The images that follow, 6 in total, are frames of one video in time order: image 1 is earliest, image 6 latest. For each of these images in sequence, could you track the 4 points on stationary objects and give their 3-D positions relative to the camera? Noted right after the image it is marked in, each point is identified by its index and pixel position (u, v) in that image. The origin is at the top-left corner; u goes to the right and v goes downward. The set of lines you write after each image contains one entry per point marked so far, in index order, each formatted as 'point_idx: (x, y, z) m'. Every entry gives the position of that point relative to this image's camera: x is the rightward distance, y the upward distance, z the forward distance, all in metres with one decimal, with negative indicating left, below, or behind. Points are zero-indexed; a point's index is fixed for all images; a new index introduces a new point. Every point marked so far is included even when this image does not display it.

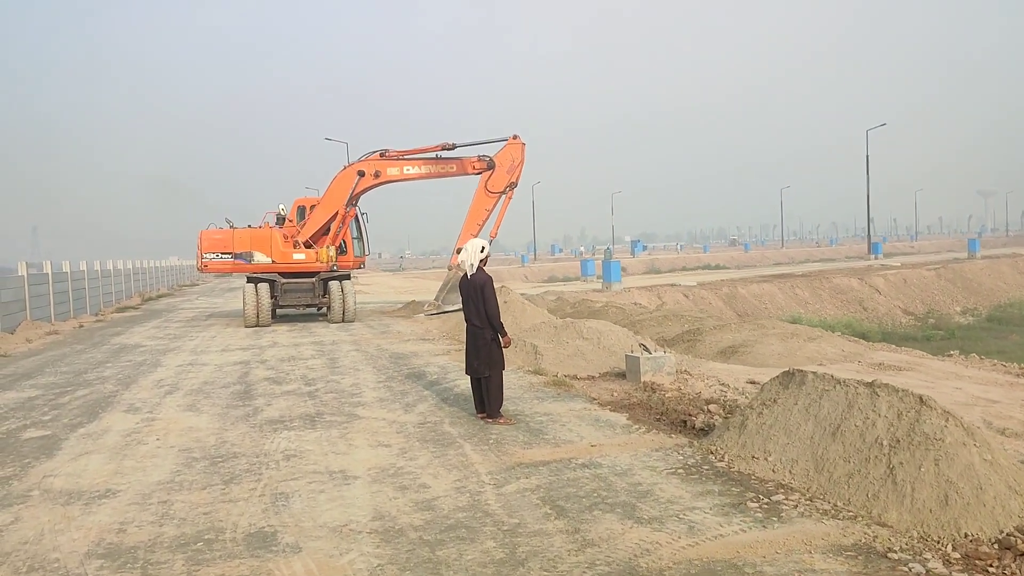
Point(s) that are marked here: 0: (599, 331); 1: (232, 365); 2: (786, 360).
0: (+1.3, -0.6, +11.7) m
1: (-4.3, -1.2, +12.5) m
2: (+3.8, -1.0, +11.4) m
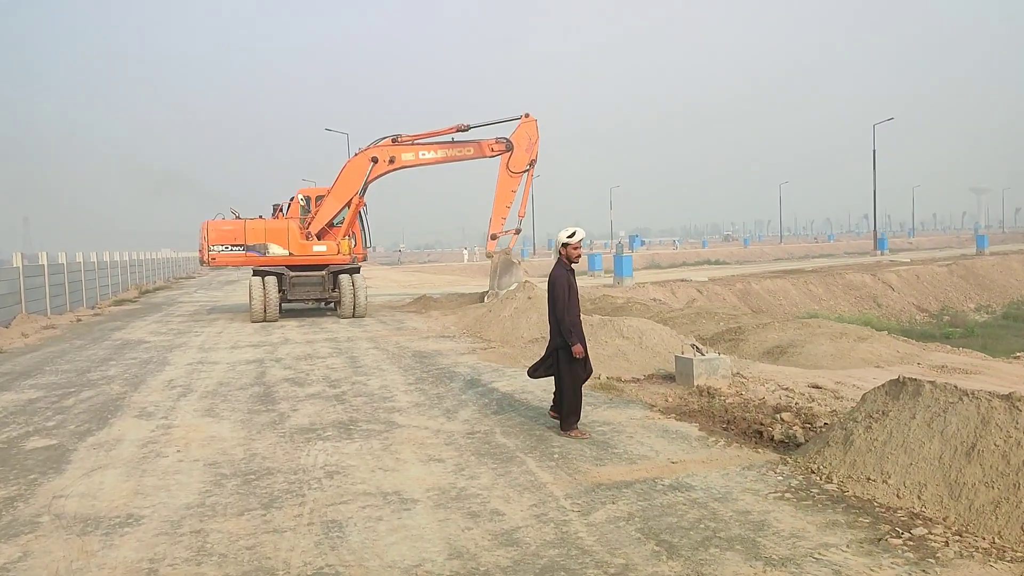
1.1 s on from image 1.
0: (+1.7, -0.6, +11.0) m
1: (-3.8, -1.1, +11.7) m
2: (+4.3, -1.0, +10.7) m
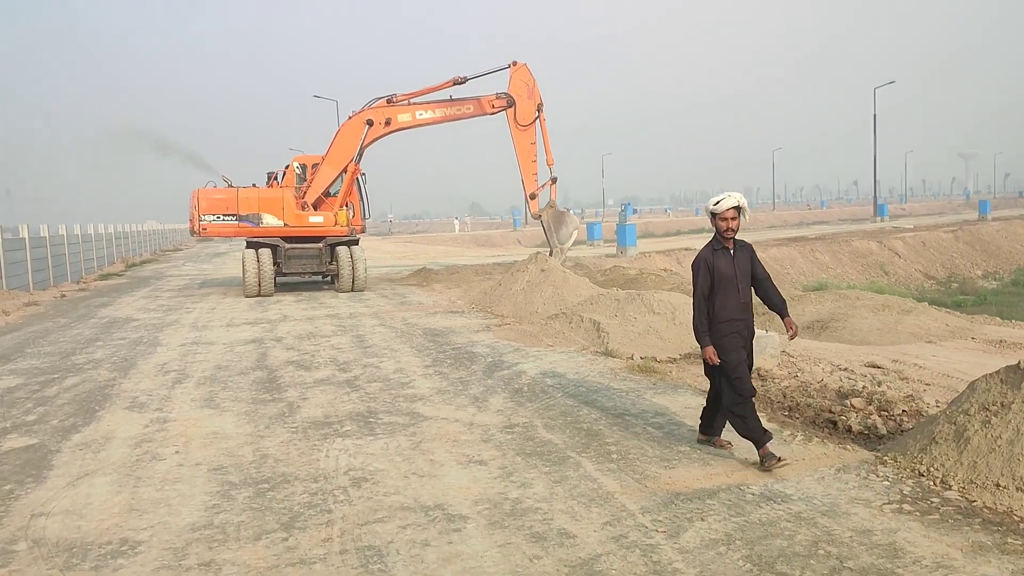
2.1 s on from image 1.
0: (+2.0, -0.2, +10.2) m
1: (-3.6, -0.8, +10.8) m
2: (+4.6, -0.6, +10.0) m
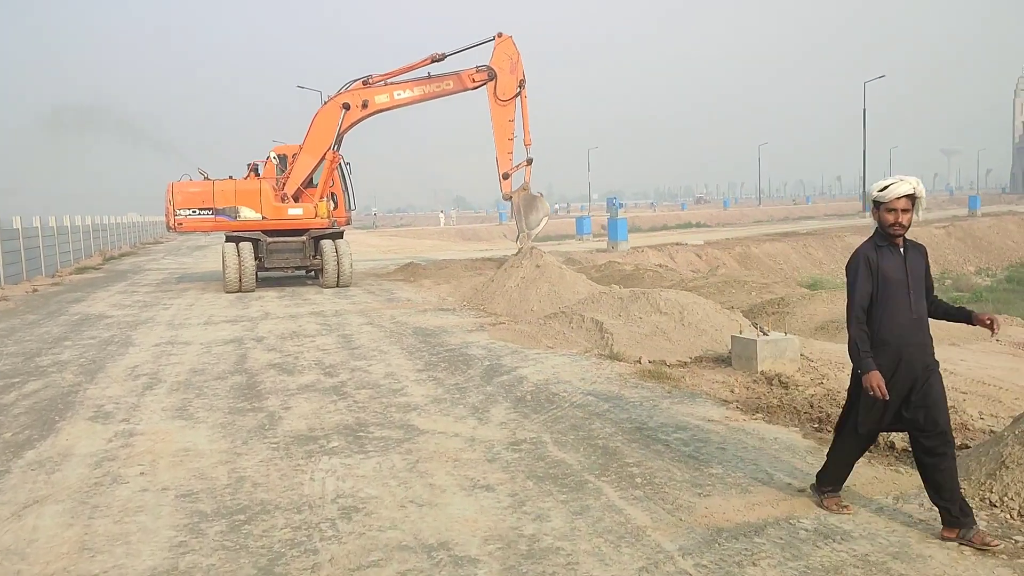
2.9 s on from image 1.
0: (+2.0, -0.2, +9.6) m
1: (-3.6, -0.7, +10.1) m
2: (+4.6, -0.6, +9.4) m
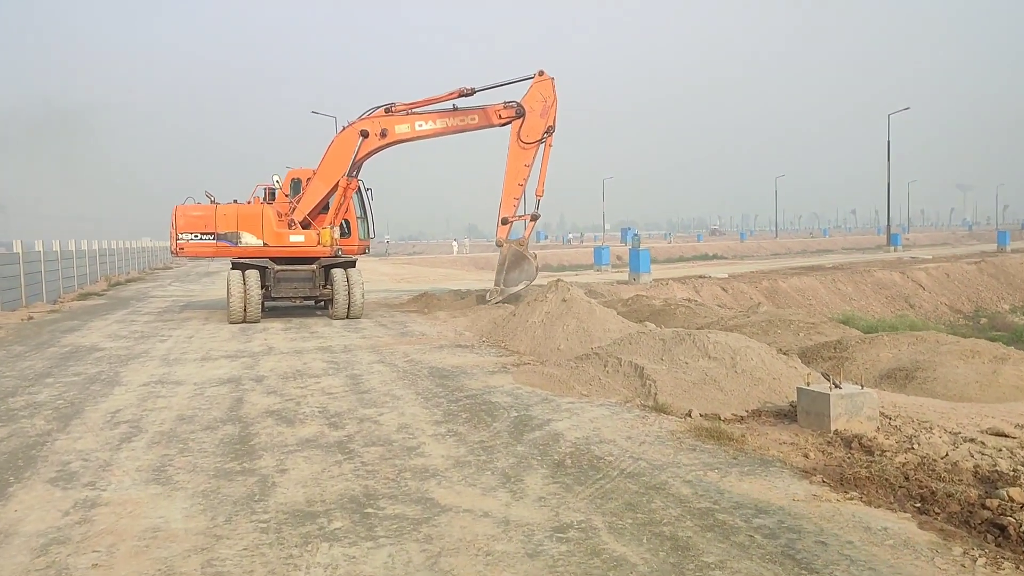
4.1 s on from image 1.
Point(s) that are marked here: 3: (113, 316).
0: (+2.3, -0.6, +8.5) m
1: (-3.3, -1.1, +9.1) m
2: (+4.9, -1.0, +8.3) m
3: (-9.2, -0.6, +18.8) m
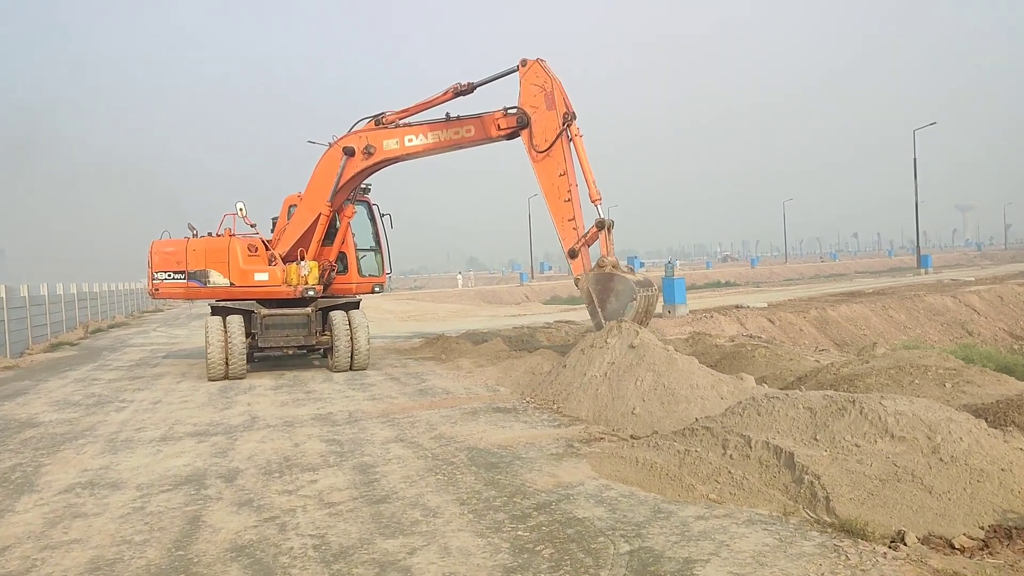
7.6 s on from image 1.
0: (+2.9, -0.9, +5.7) m
1: (-2.7, -1.6, +6.4) m
2: (+5.5, -1.3, +5.5) m
3: (-8.6, -1.6, +16.0) m
